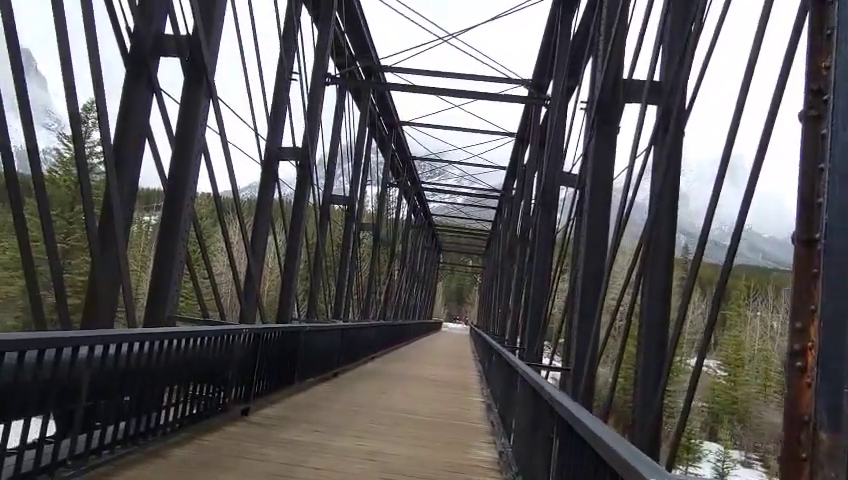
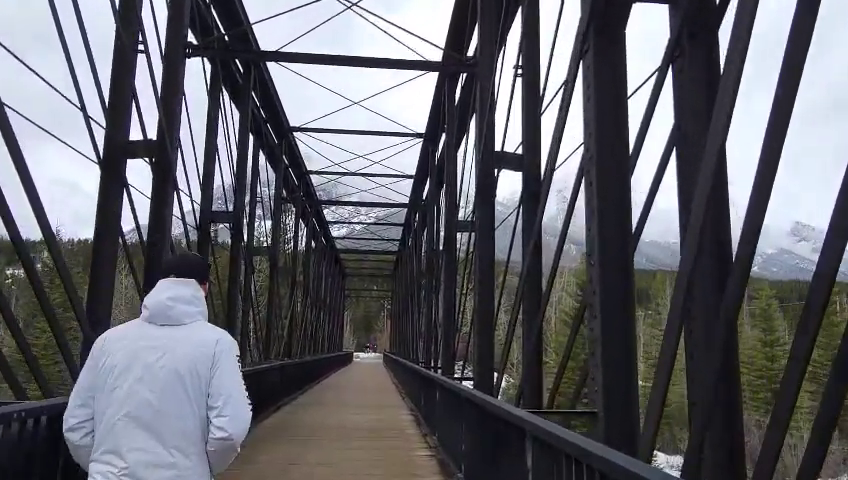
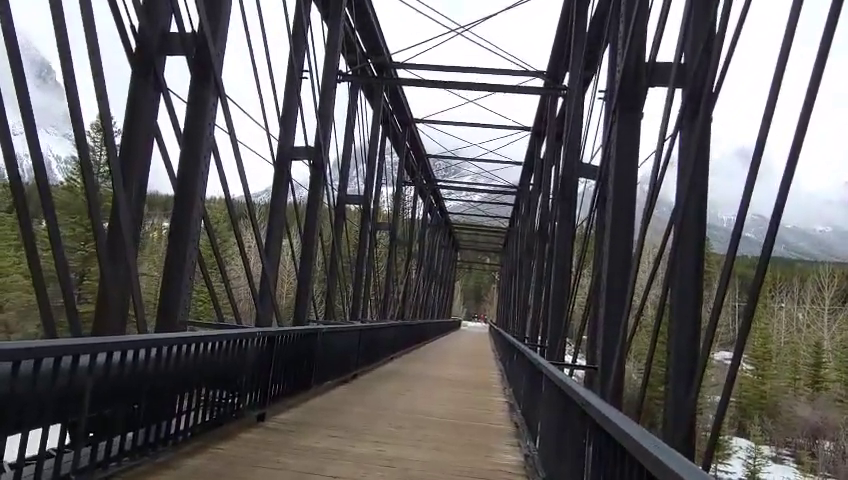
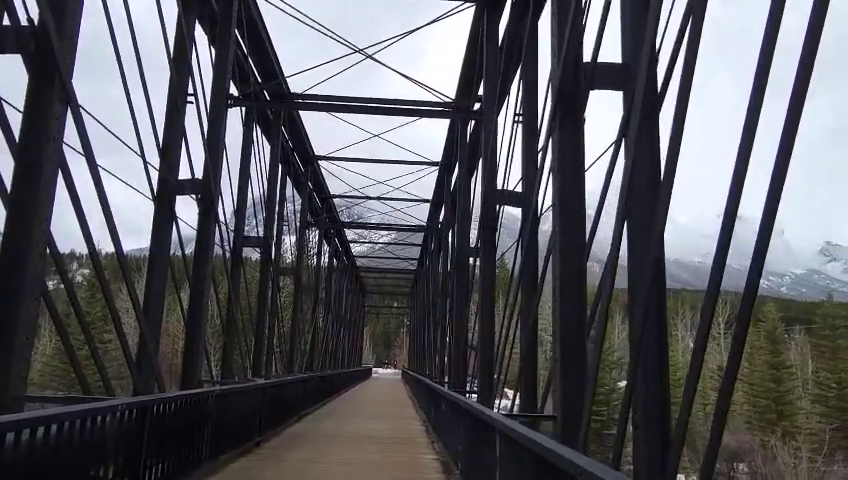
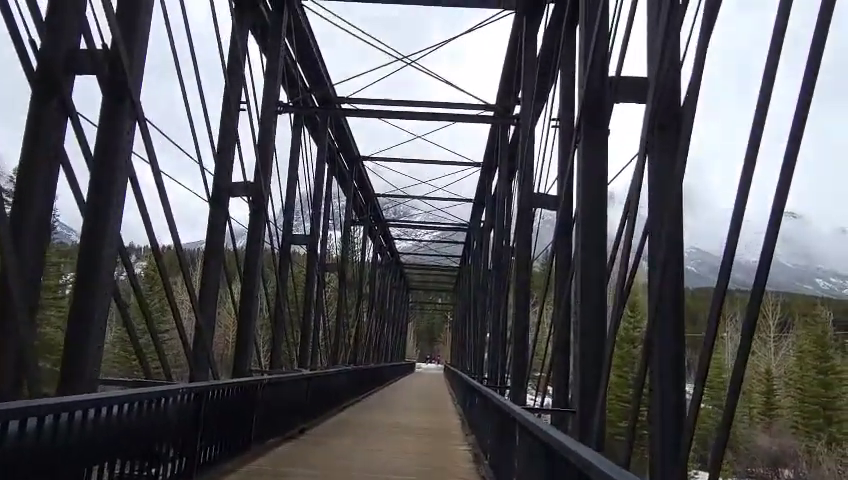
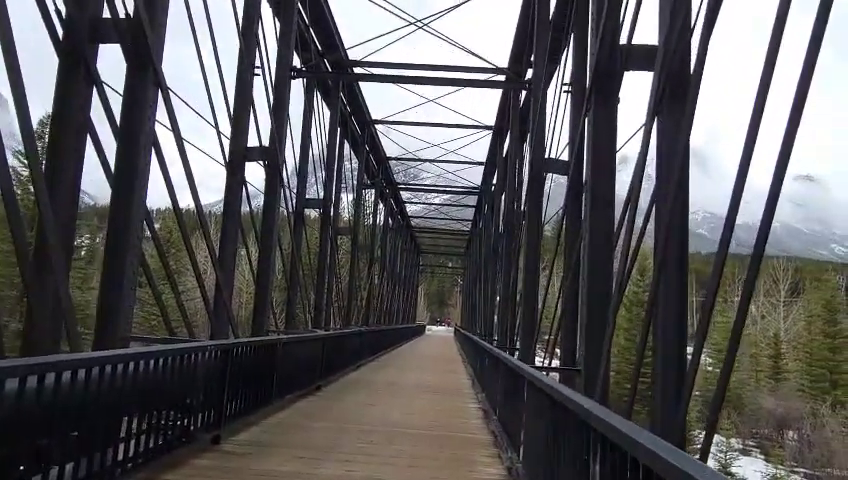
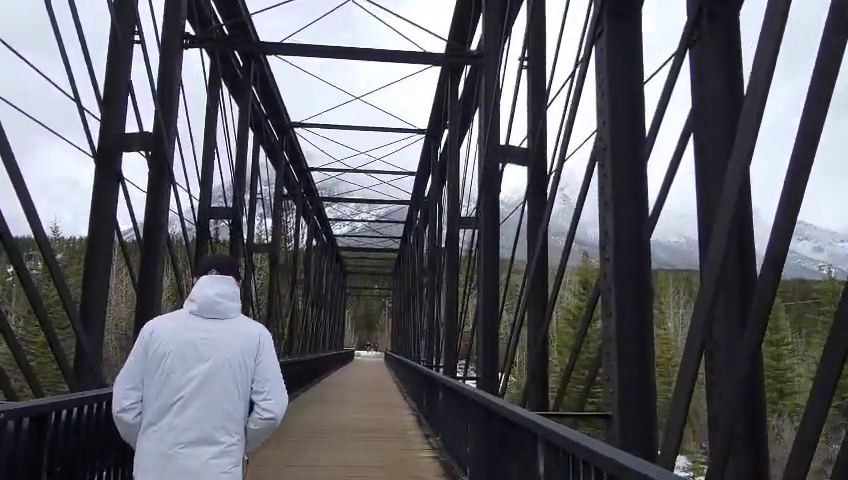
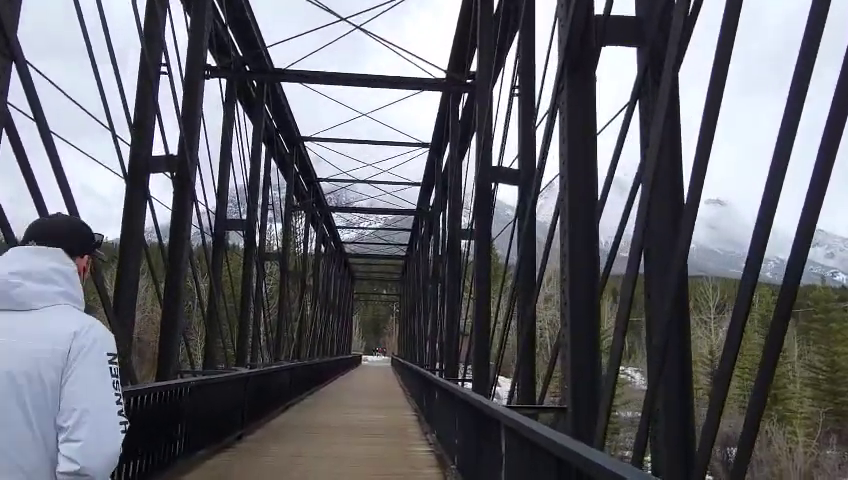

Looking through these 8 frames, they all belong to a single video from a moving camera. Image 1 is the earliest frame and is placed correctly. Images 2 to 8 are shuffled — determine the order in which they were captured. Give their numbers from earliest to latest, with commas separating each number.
3, 6, 5, 4, 8, 2, 7
